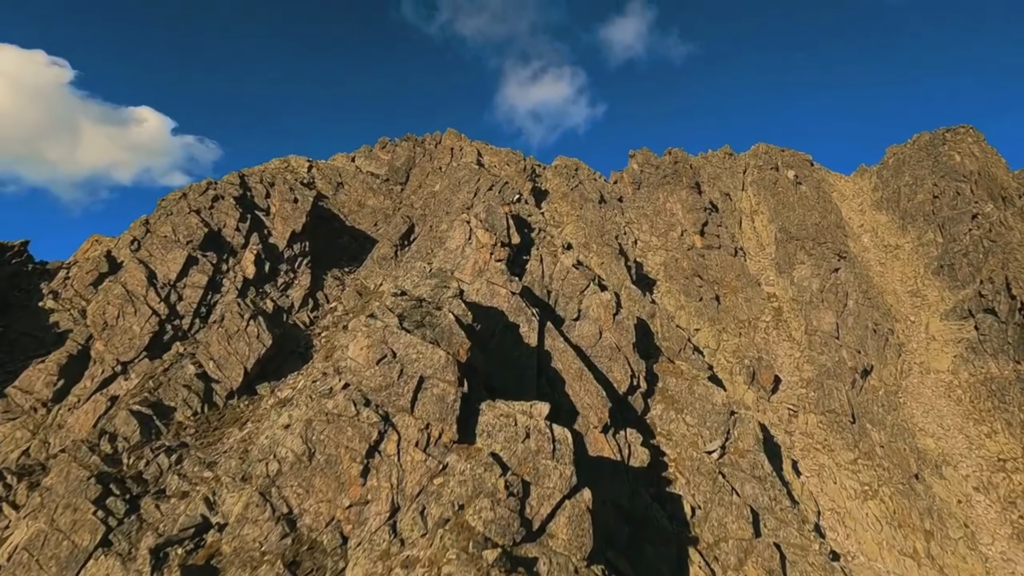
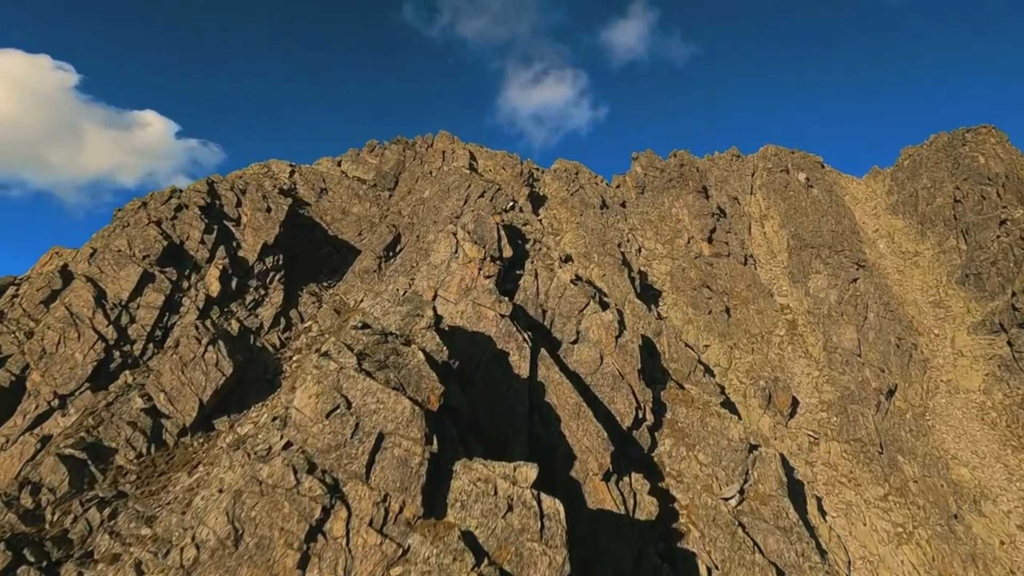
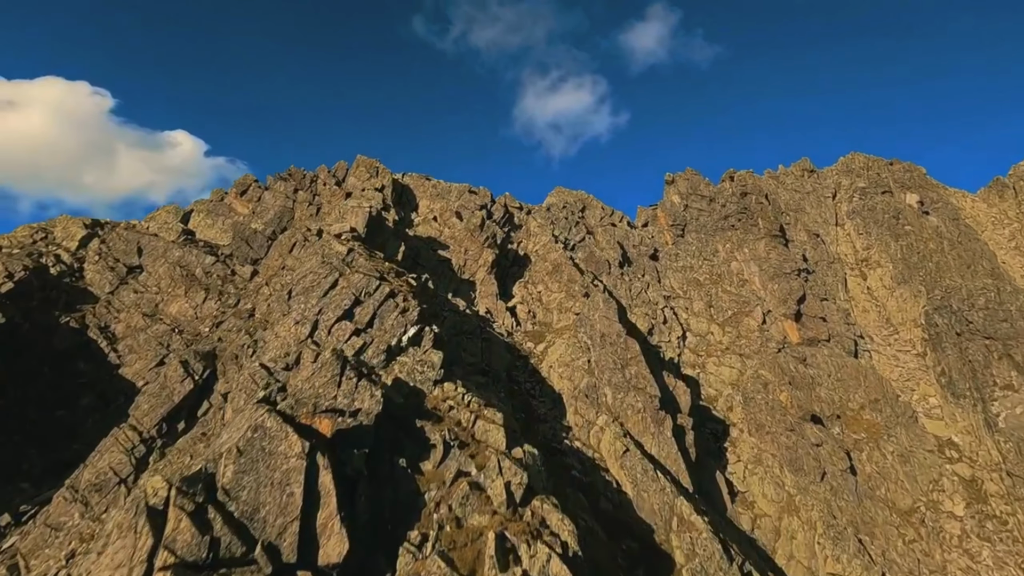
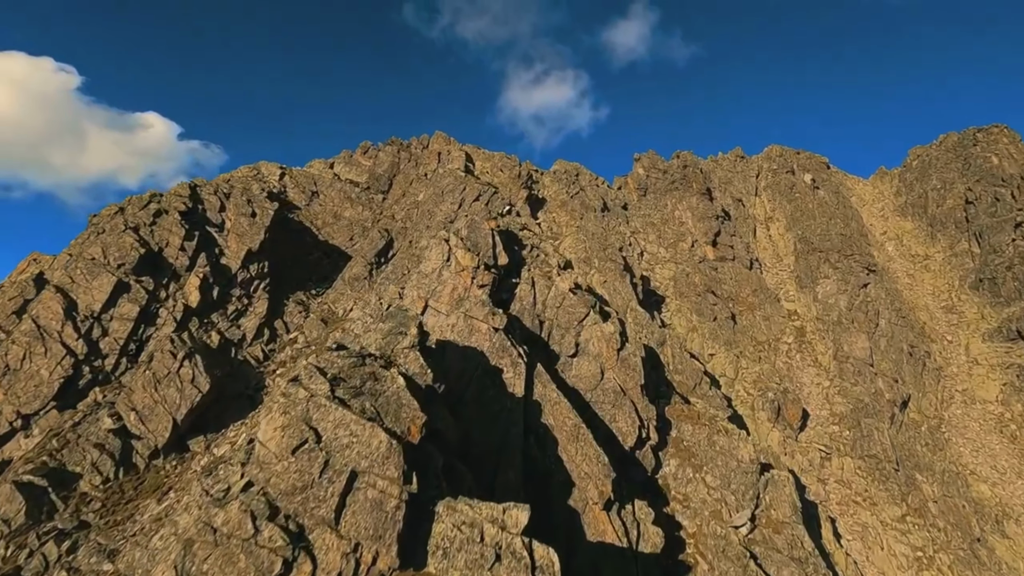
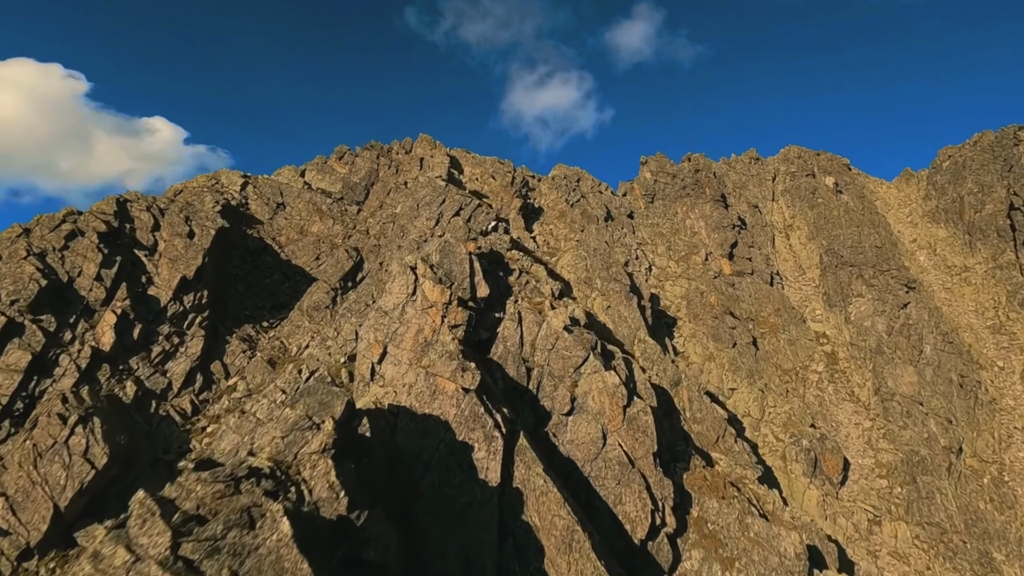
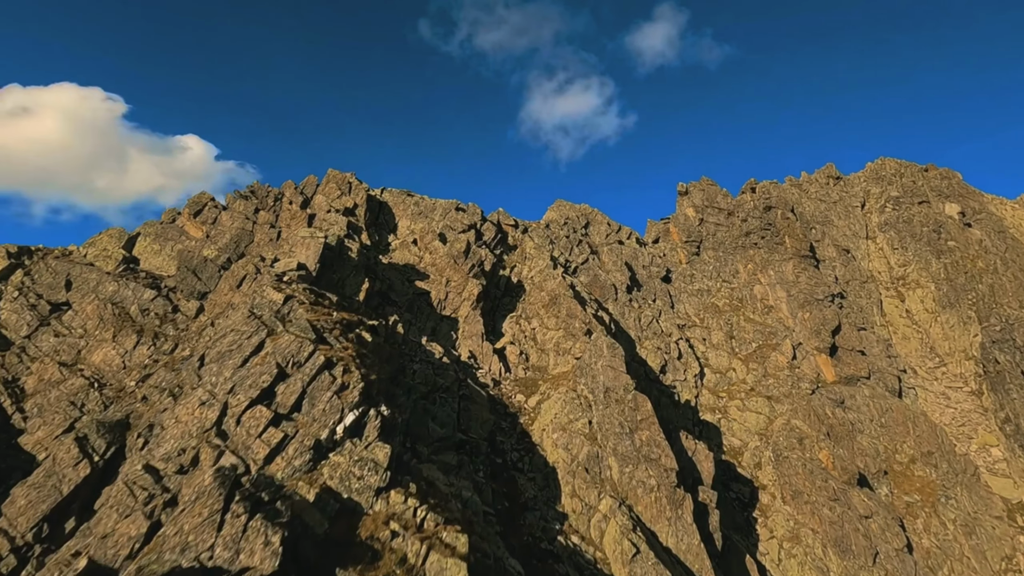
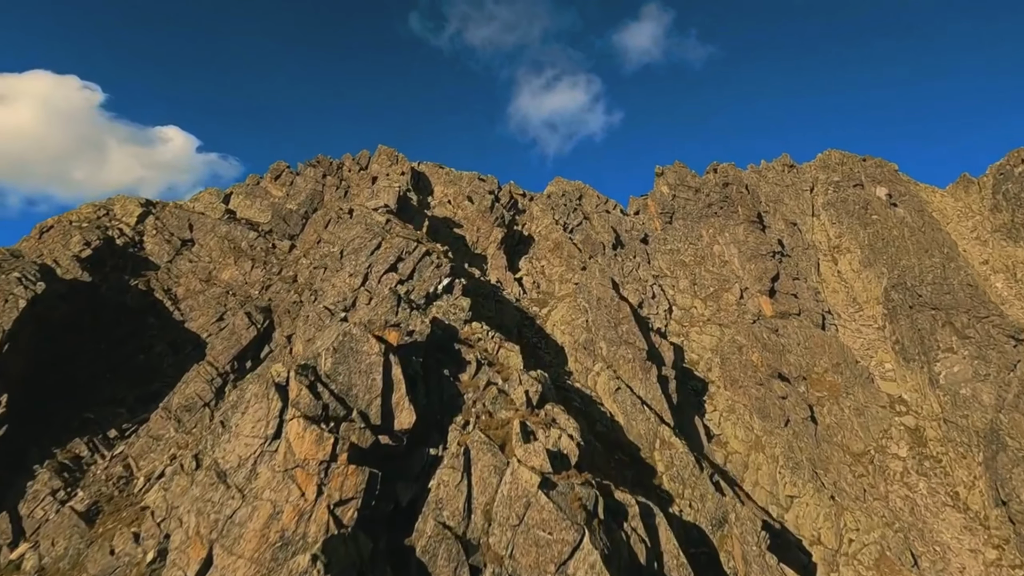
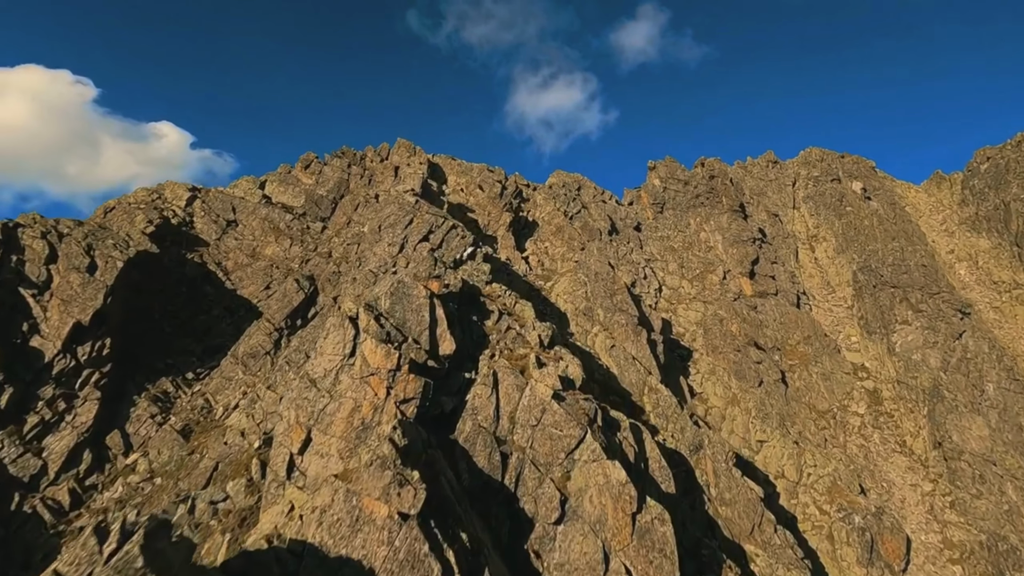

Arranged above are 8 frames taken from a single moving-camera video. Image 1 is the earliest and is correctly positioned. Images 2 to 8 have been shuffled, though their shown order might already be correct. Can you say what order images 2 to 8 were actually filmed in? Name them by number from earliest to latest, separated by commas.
2, 4, 5, 8, 7, 3, 6
